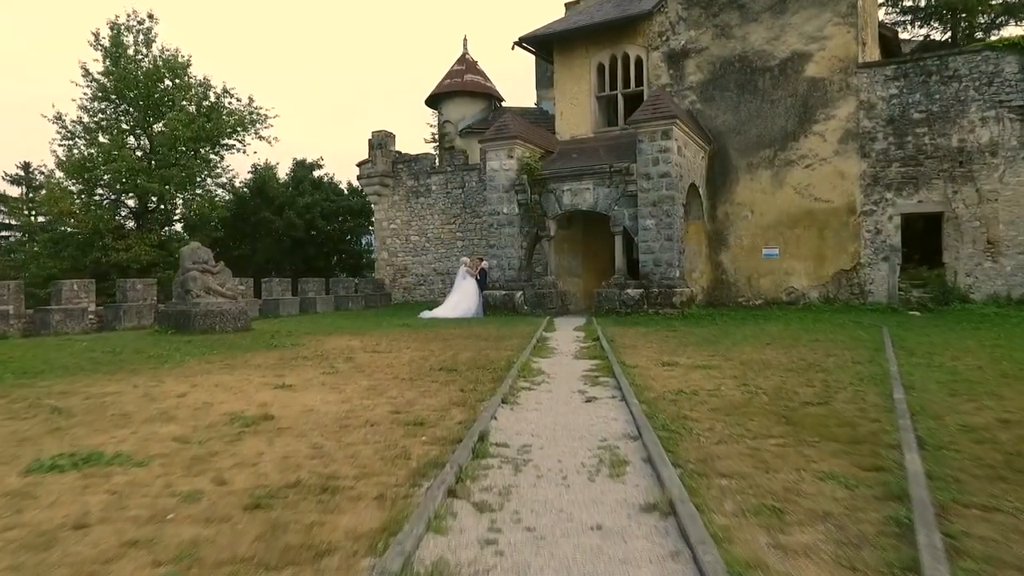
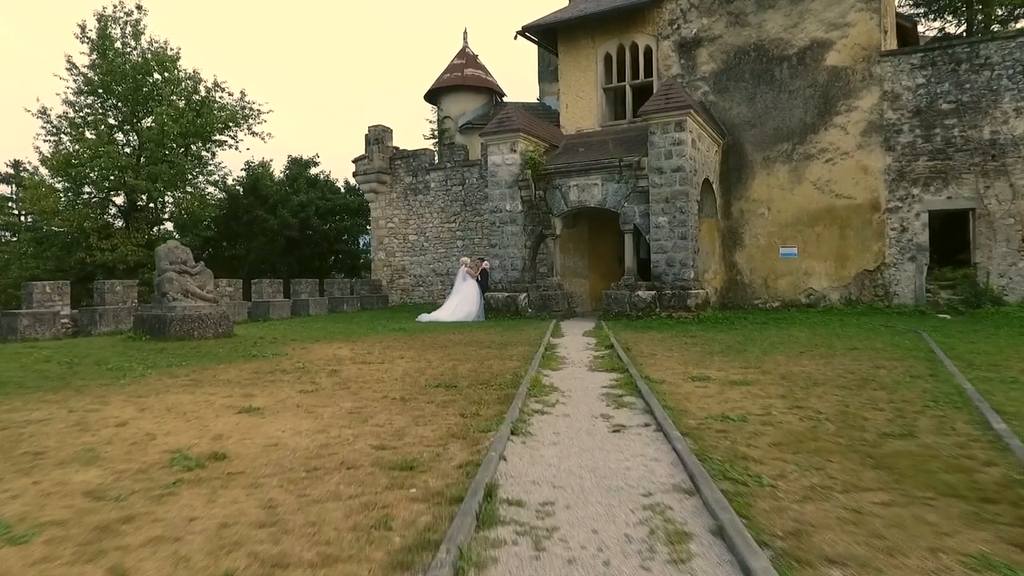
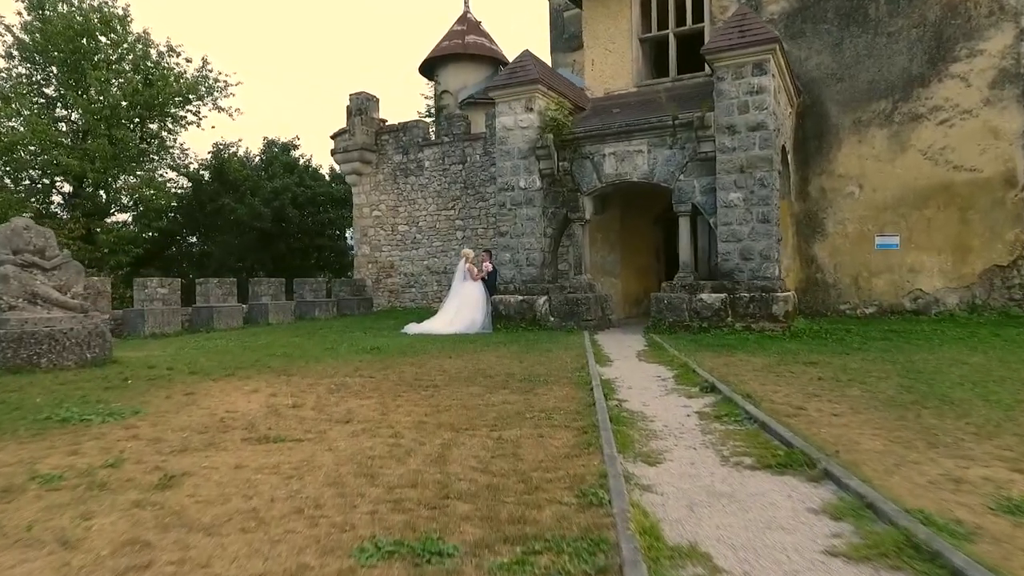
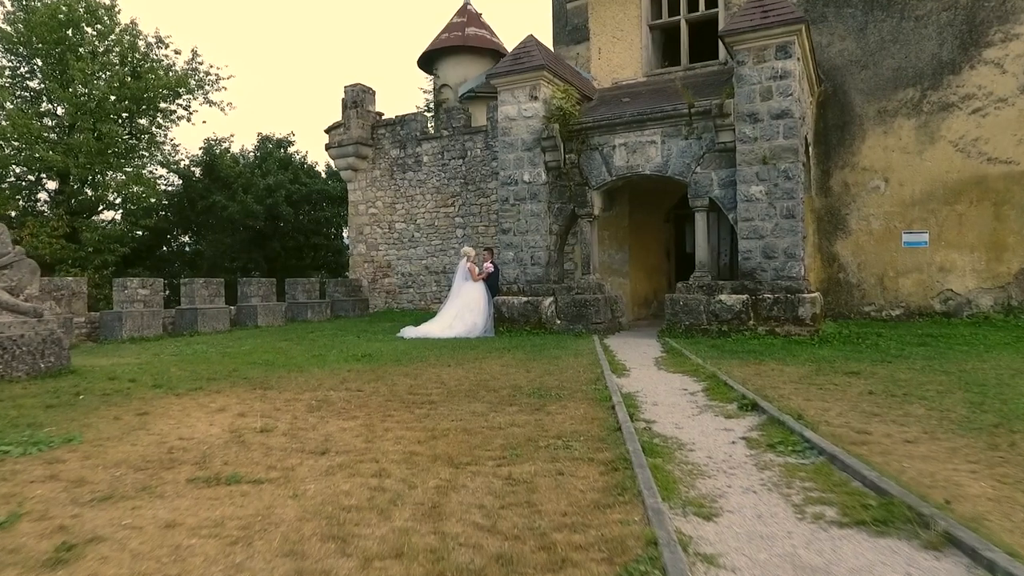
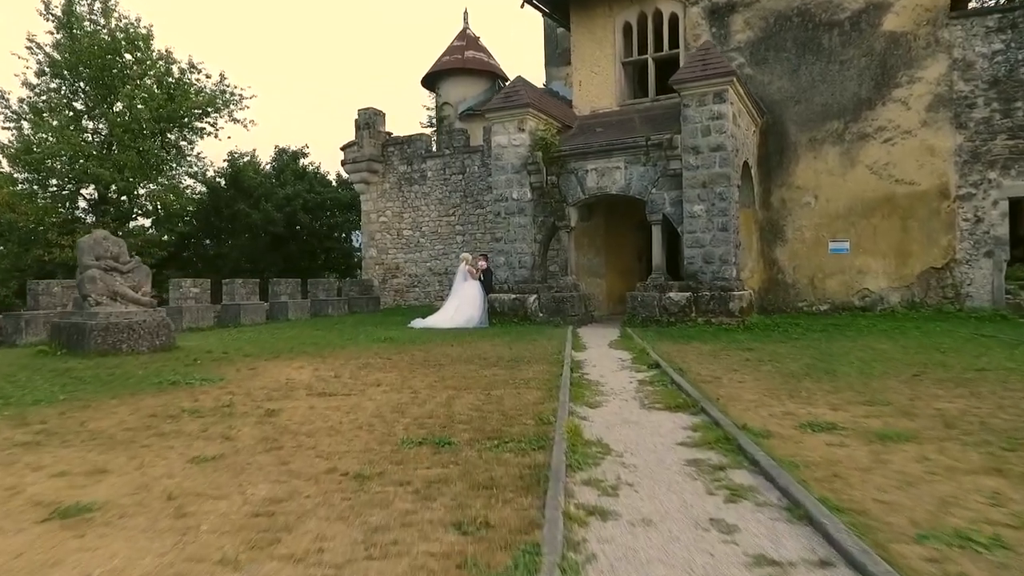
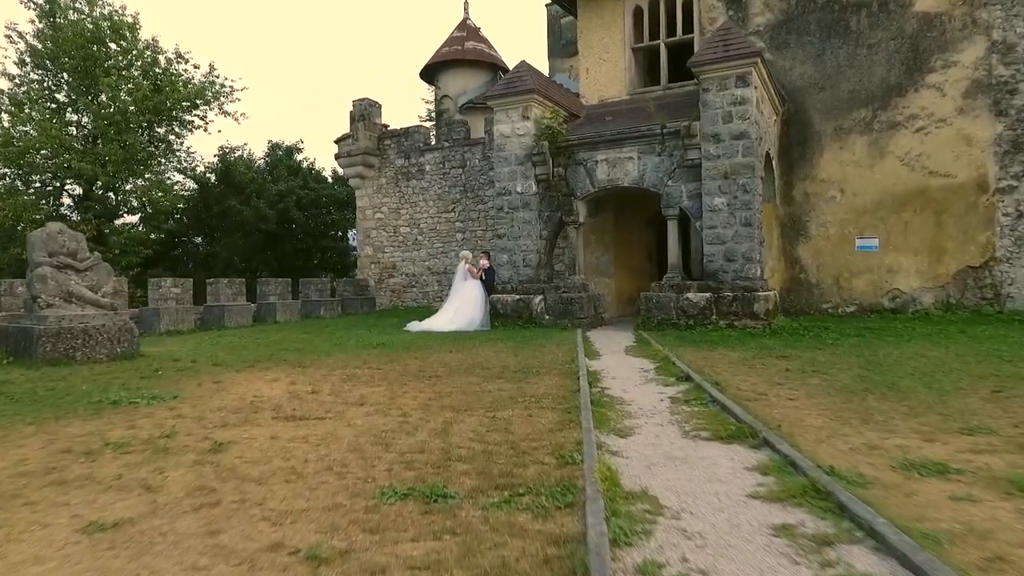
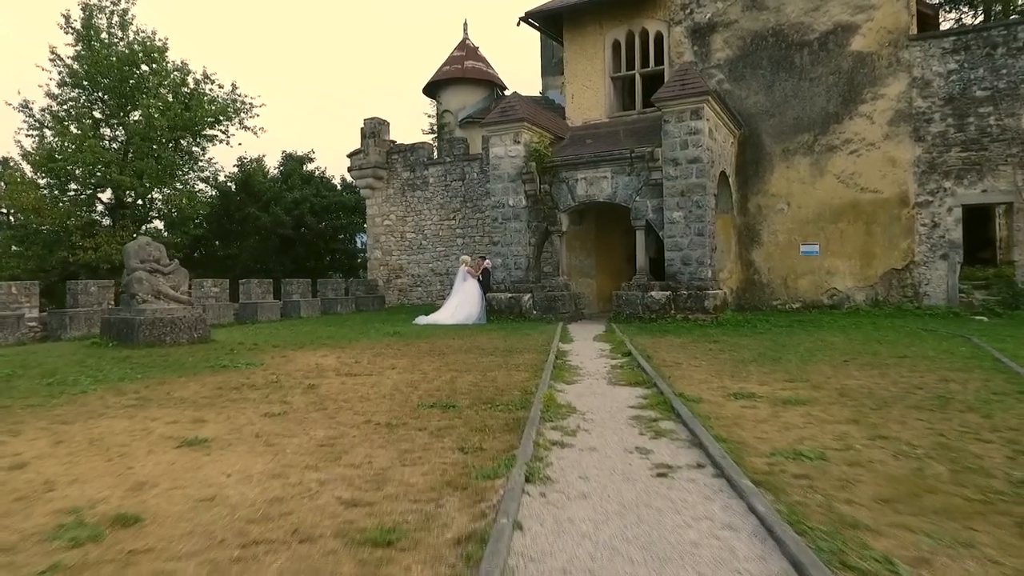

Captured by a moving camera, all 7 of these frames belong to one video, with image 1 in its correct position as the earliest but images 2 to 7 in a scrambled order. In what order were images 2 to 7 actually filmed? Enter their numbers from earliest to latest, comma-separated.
2, 7, 5, 6, 3, 4
